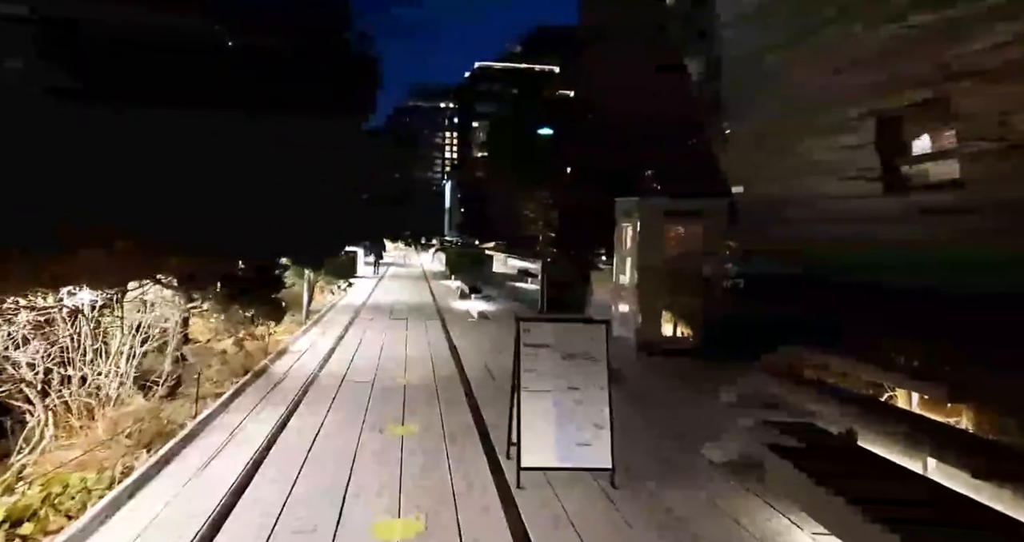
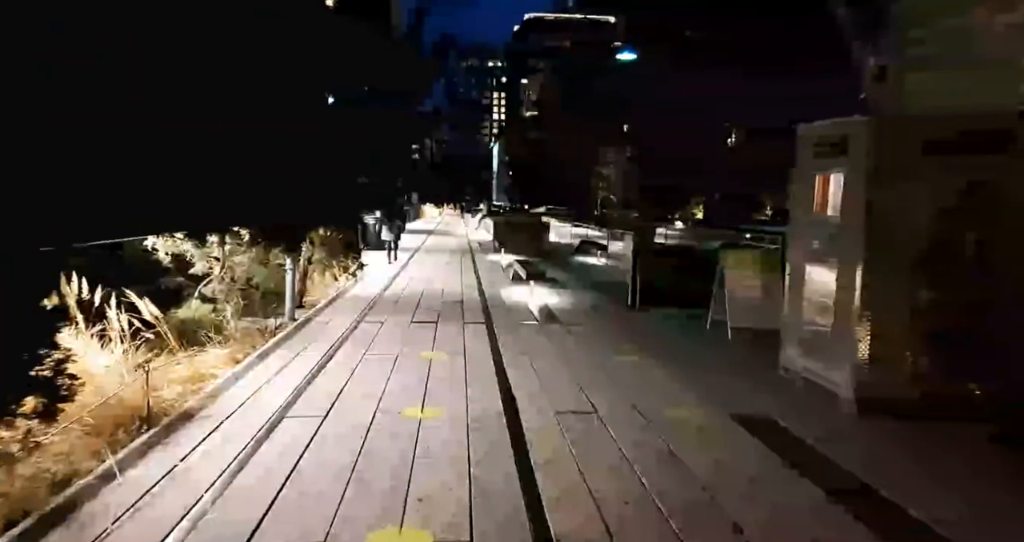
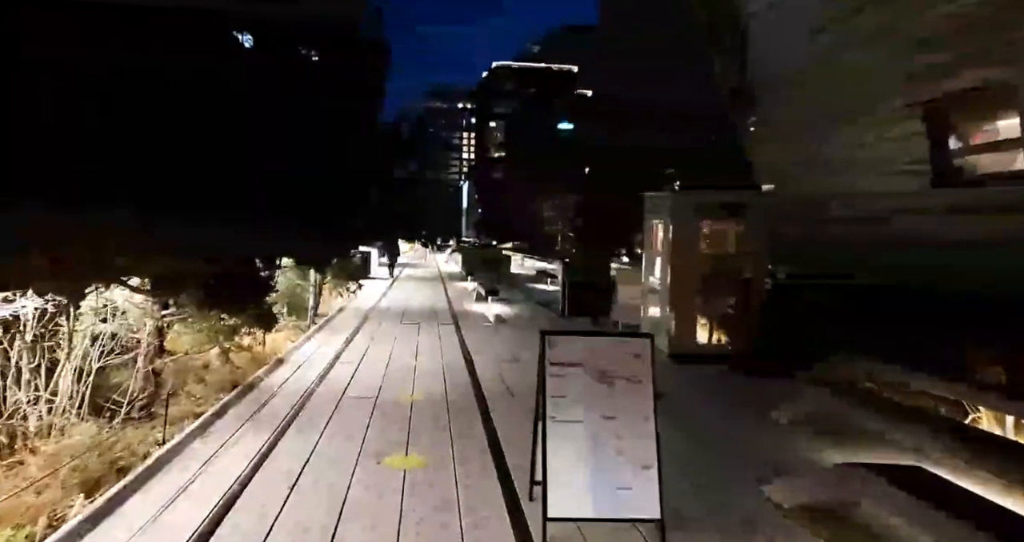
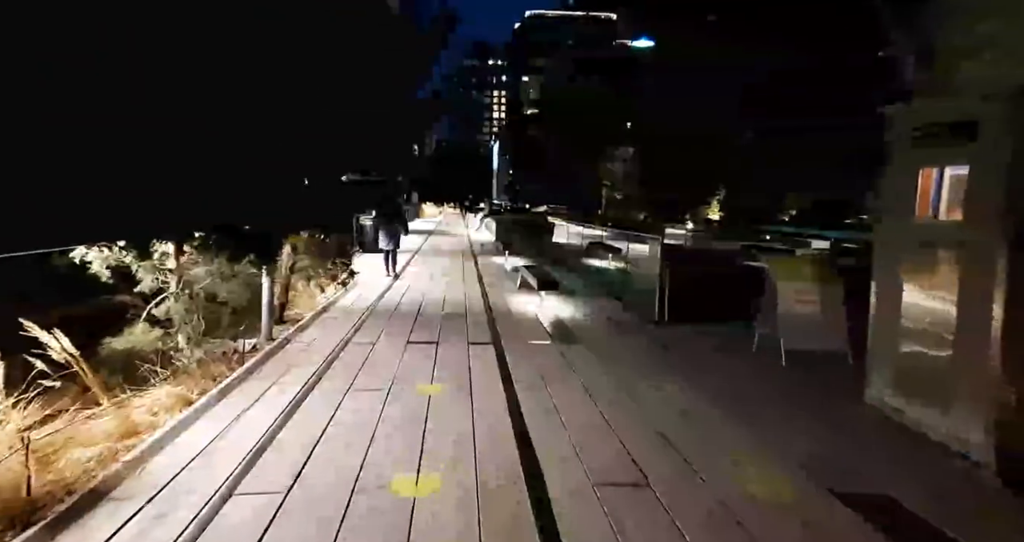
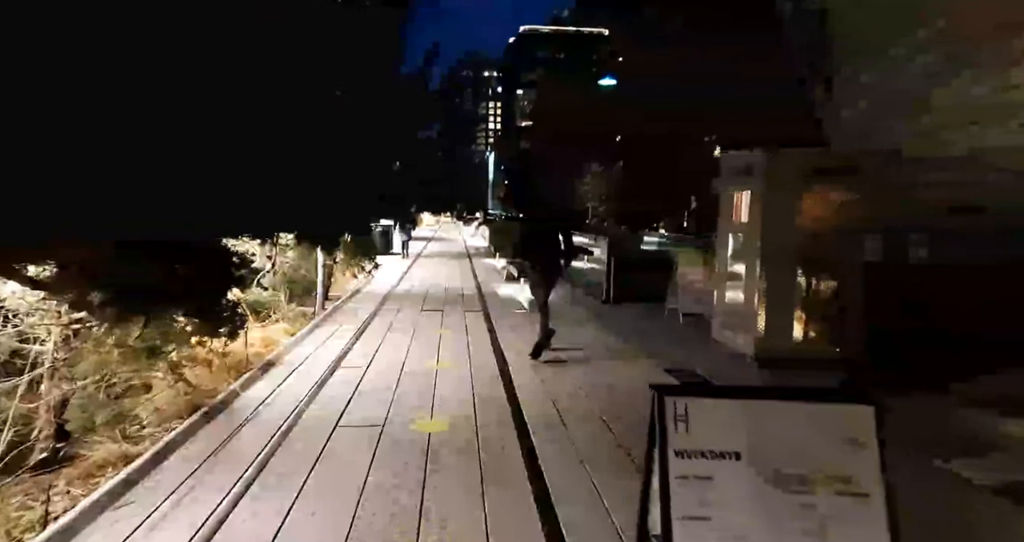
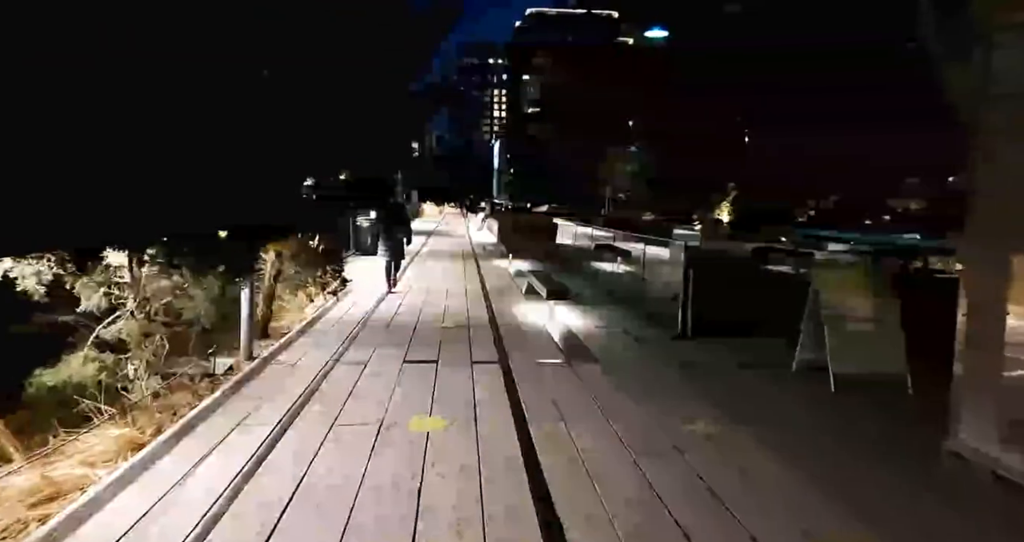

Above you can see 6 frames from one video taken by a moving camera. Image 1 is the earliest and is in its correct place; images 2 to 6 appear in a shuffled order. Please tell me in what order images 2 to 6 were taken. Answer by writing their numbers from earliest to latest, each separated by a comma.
3, 5, 2, 4, 6
